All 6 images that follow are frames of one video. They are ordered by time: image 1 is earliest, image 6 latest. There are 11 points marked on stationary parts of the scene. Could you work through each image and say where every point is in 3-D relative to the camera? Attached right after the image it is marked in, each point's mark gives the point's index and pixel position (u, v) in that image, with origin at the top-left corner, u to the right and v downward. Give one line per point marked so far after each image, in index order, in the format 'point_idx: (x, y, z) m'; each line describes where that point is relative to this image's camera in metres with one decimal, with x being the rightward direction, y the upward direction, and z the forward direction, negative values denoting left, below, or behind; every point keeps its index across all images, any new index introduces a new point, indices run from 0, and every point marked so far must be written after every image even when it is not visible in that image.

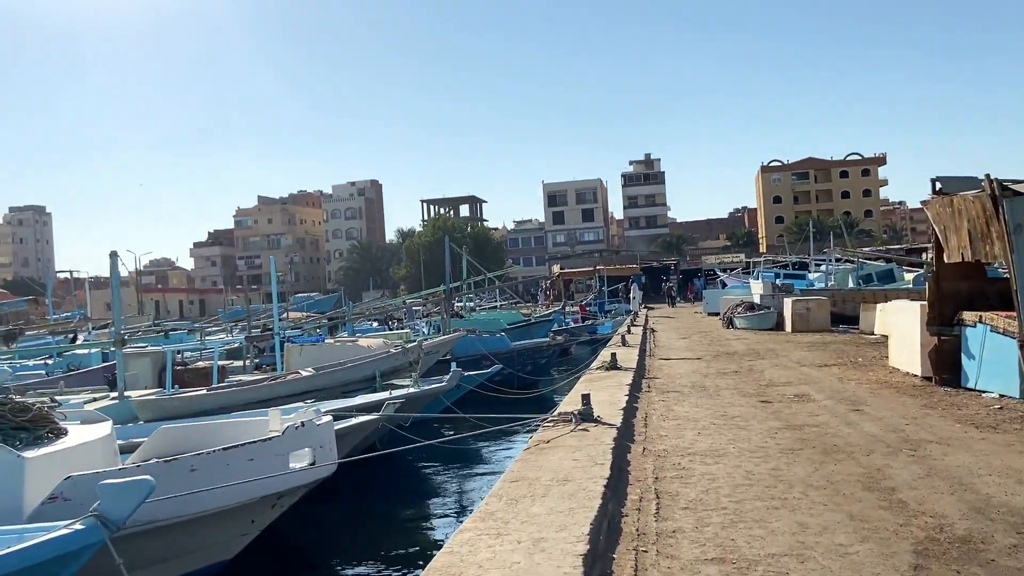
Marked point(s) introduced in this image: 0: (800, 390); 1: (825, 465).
0: (+4.0, -1.4, +11.3) m
1: (+2.6, -1.5, +6.6) m
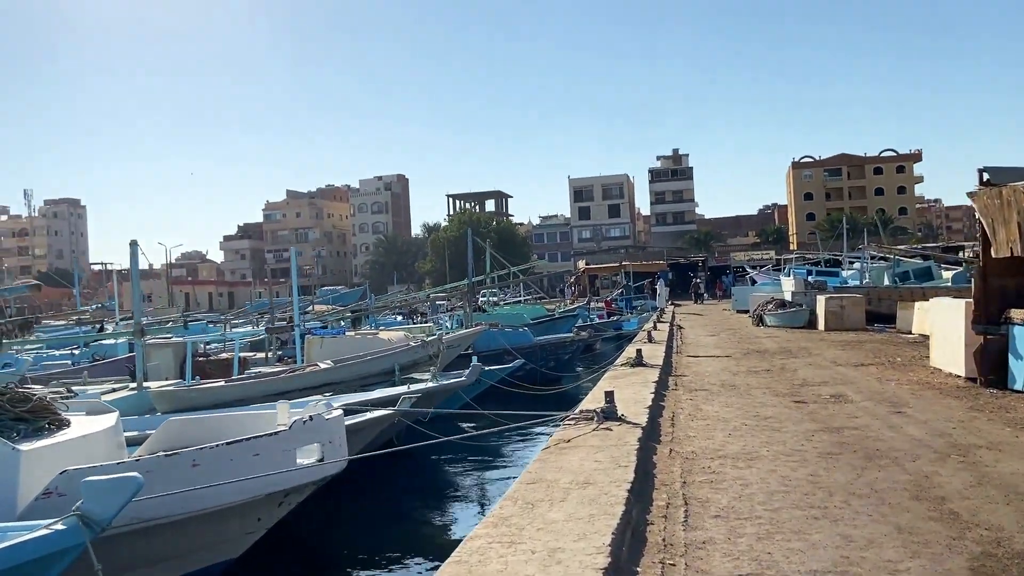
0: (+4.3, -1.4, +10.8) m
1: (+2.7, -1.4, +6.1) m
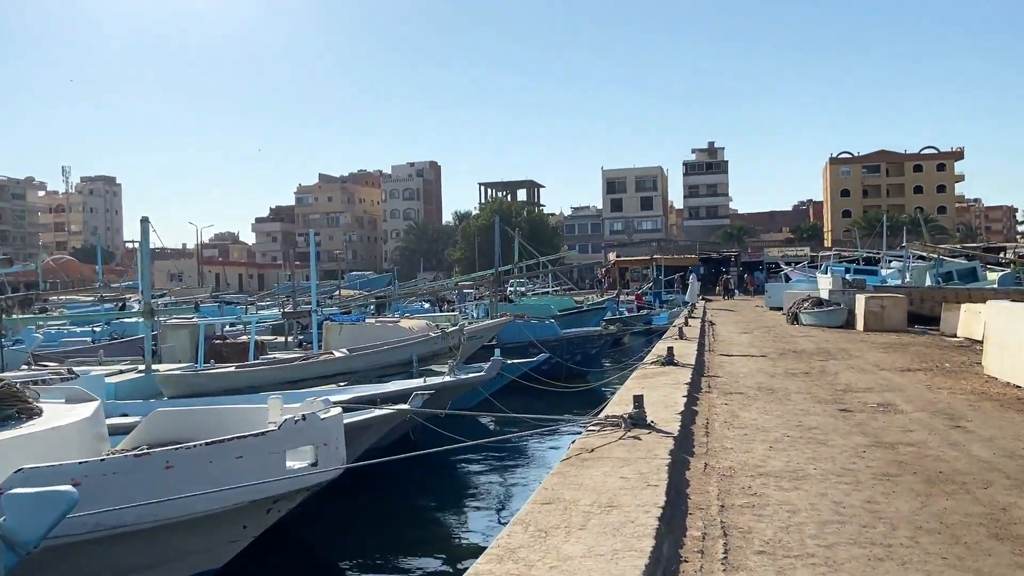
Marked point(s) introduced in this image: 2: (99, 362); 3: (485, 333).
0: (+4.6, -1.4, +9.9) m
1: (+2.8, -1.4, +5.3) m
2: (-8.4, -1.5, +16.5) m
3: (-0.6, -1.0, +17.2) m
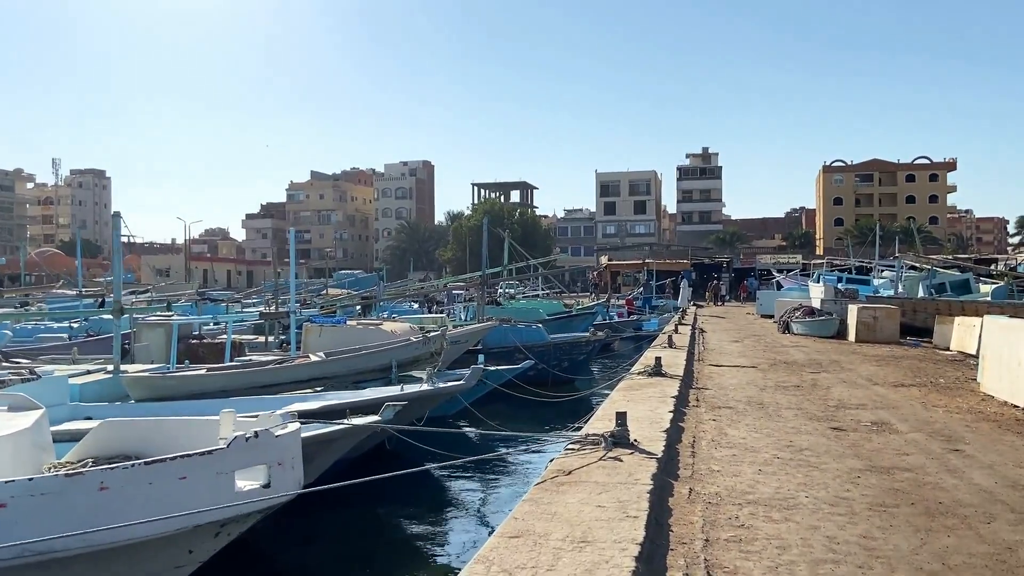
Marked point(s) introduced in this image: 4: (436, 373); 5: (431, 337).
0: (+4.3, -1.5, +9.6) m
1: (+2.6, -1.5, +4.9) m
2: (-8.7, -1.4, +16.0) m
3: (-0.9, -1.0, +16.8) m
4: (-1.1, -1.3, +12.1) m
5: (-1.4, -0.9, +14.0) m
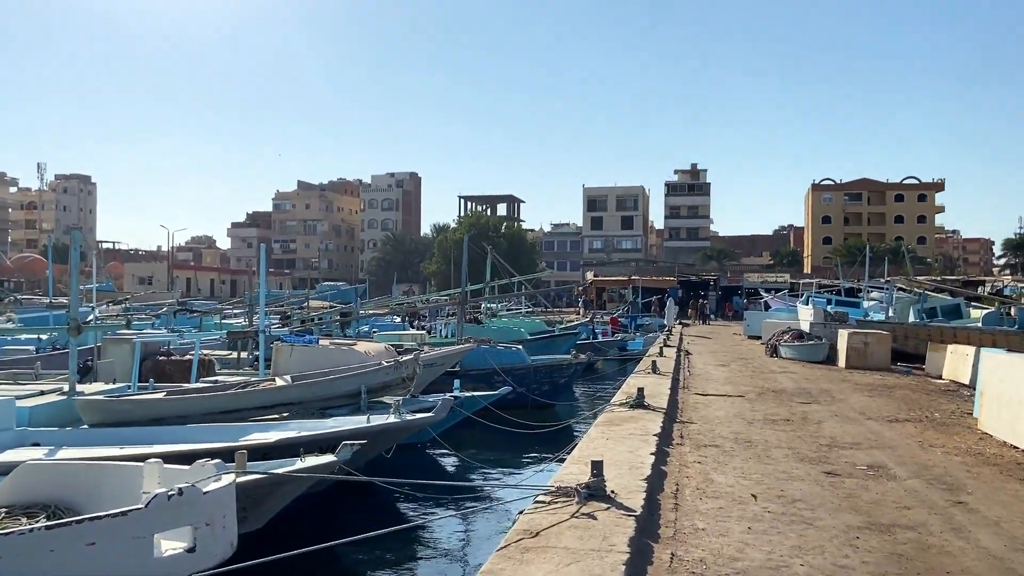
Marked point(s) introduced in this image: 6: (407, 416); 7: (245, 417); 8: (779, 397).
0: (+4.0, -1.9, +9.0) m
1: (+2.3, -1.8, +4.4) m
2: (-9.1, -1.7, +15.3) m
3: (-1.3, -1.4, +16.2) m
4: (-1.5, -1.6, +11.5) m
5: (-1.8, -1.2, +13.3) m
6: (-1.3, -1.6, +10.2) m
7: (-3.8, -1.8, +11.5) m
8: (+5.0, -2.0, +15.2) m
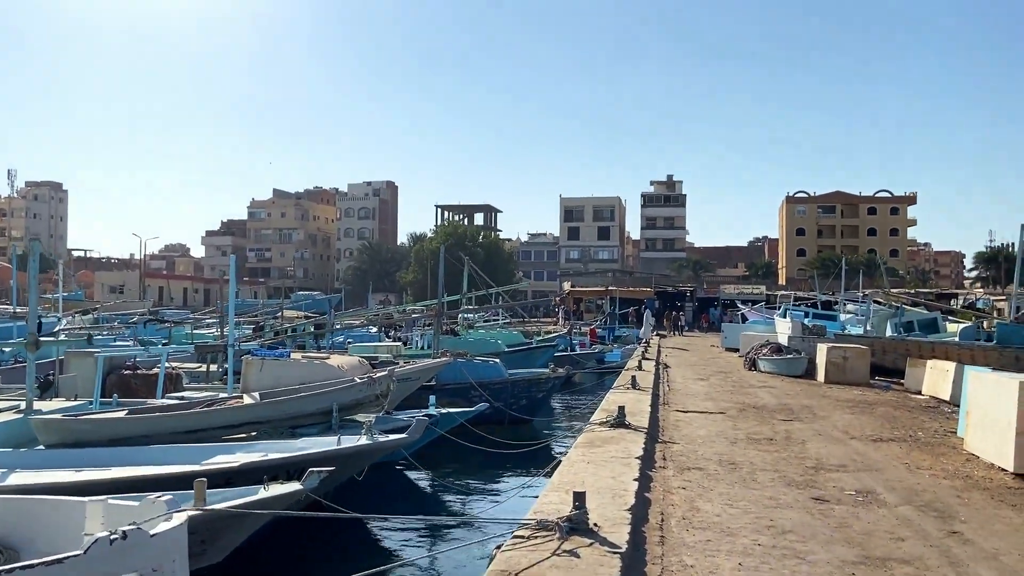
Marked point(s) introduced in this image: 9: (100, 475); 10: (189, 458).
0: (+3.8, -2.1, +8.7) m
1: (+2.2, -1.9, +4.1) m
2: (-9.5, -1.9, +14.6) m
3: (-1.8, -1.7, +15.7) m
4: (-1.8, -1.8, +11.1) m
5: (-2.1, -1.4, +12.9) m
6: (-1.6, -1.8, +9.8) m
7: (-4.1, -2.0, +11.0) m
8: (+4.6, -2.3, +14.9) m
9: (-4.3, -1.9, +8.5) m
10: (-3.9, -2.0, +9.7) m
